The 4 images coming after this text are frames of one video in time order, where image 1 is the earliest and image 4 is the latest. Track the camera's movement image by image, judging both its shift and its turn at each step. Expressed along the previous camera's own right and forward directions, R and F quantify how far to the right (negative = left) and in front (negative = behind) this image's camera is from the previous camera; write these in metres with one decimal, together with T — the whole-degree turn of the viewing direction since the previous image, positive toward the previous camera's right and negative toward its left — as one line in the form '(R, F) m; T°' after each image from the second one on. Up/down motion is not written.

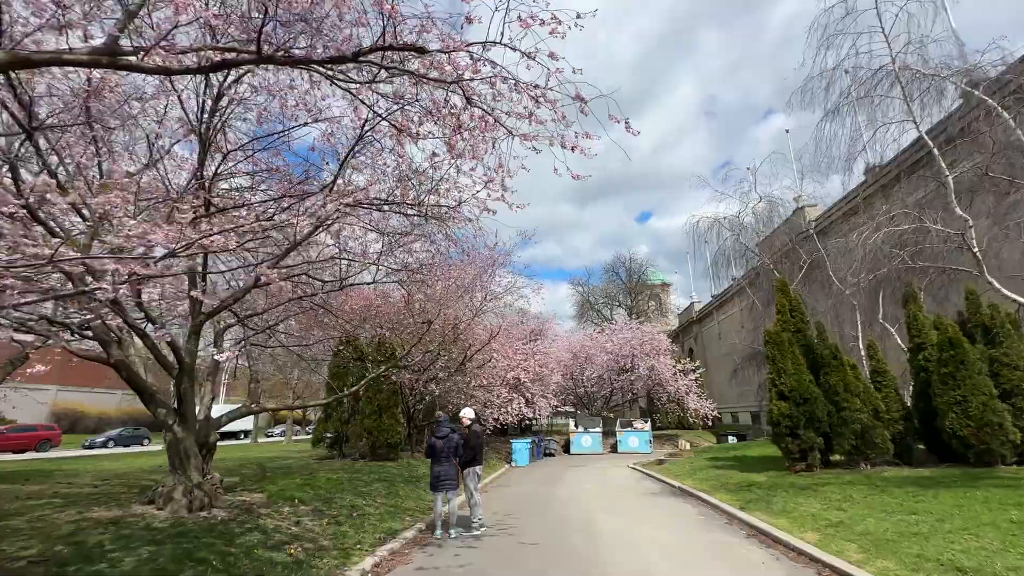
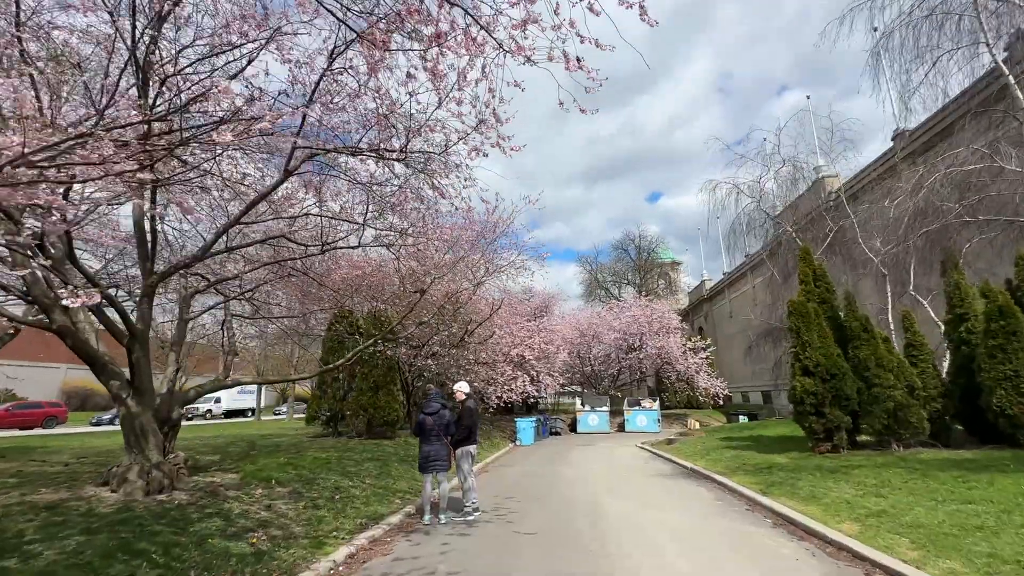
(+0.2, +1.1) m; -1°
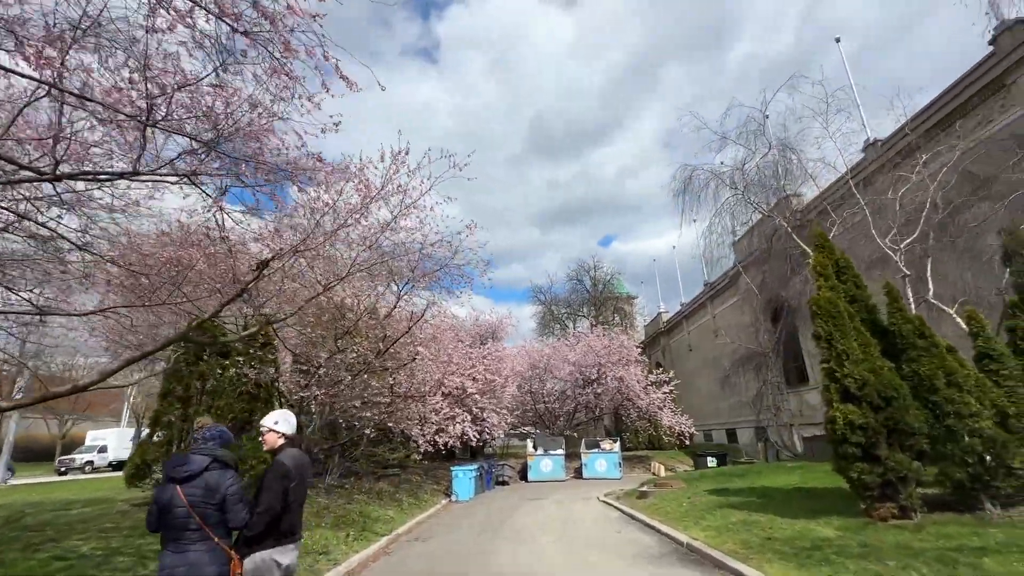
(+0.8, +4.2) m; +5°
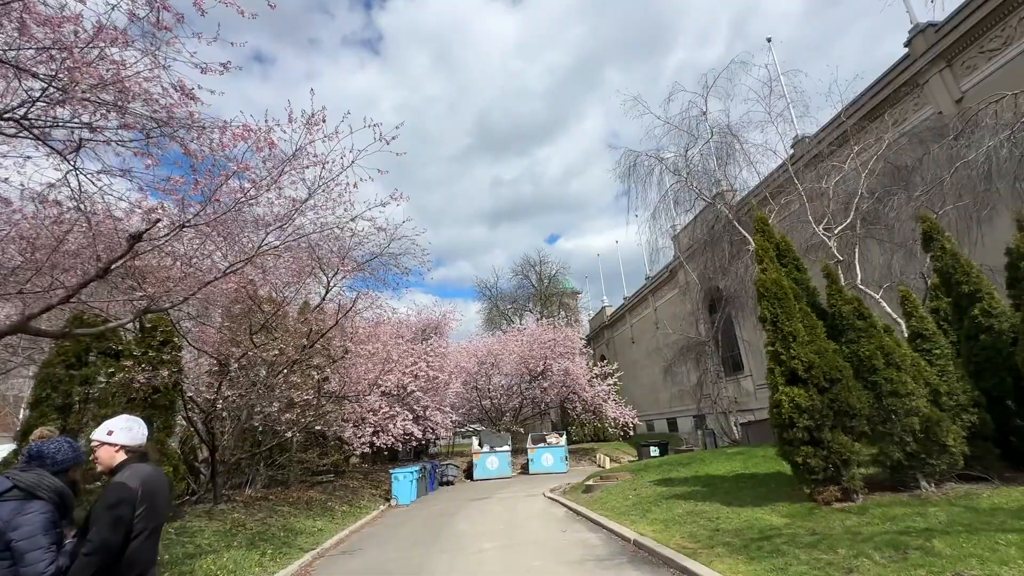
(+0.2, +0.8) m; +6°
